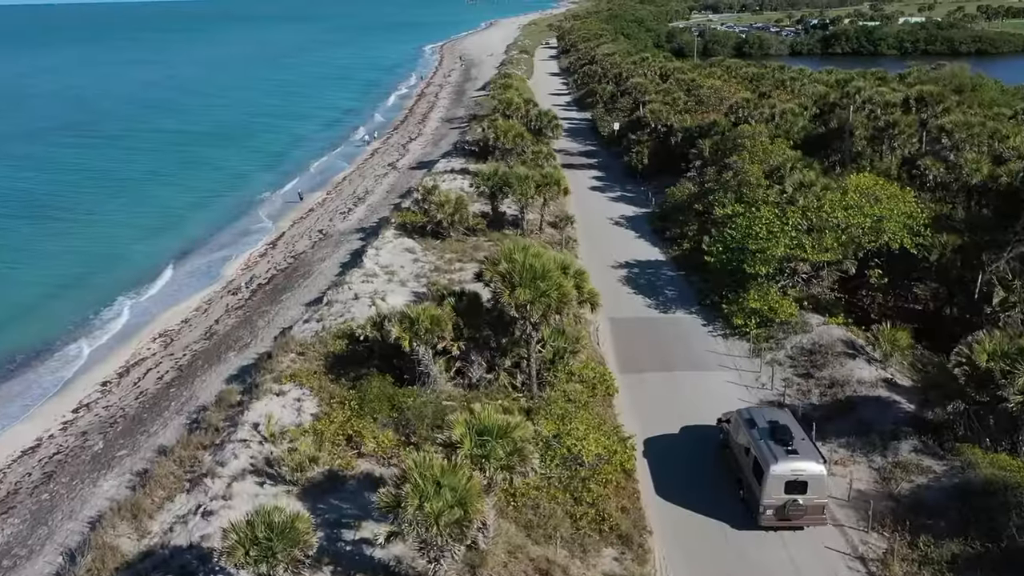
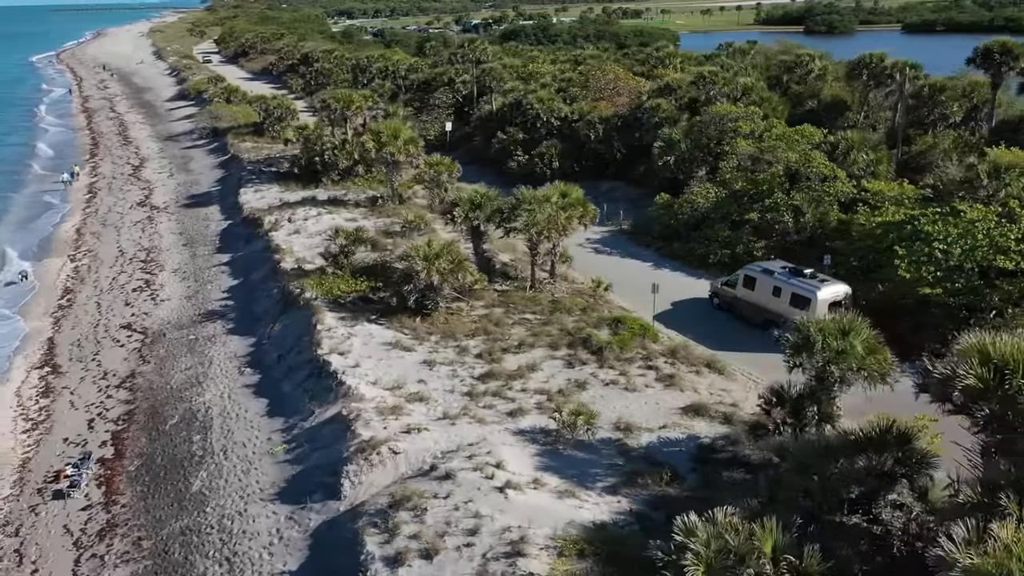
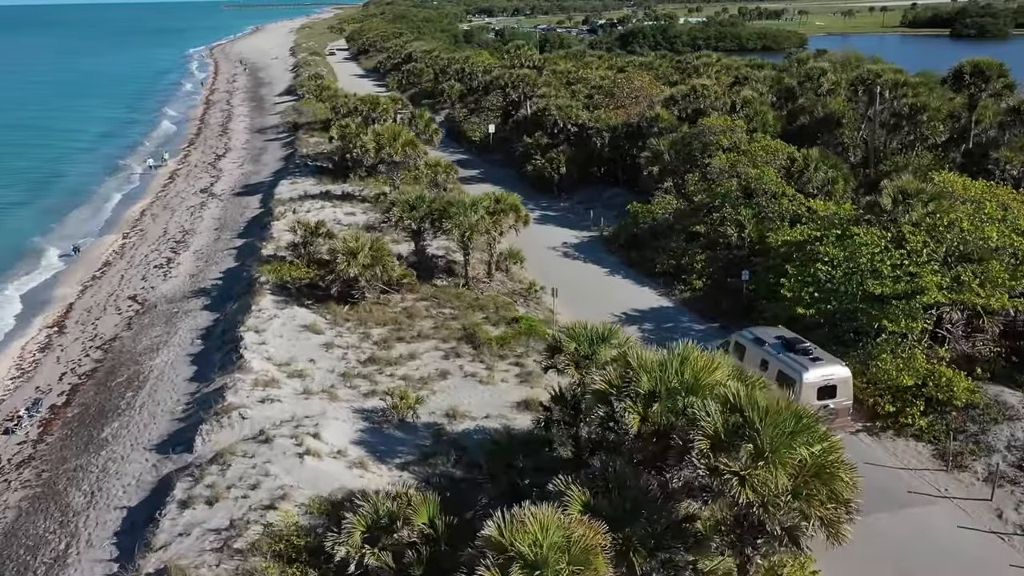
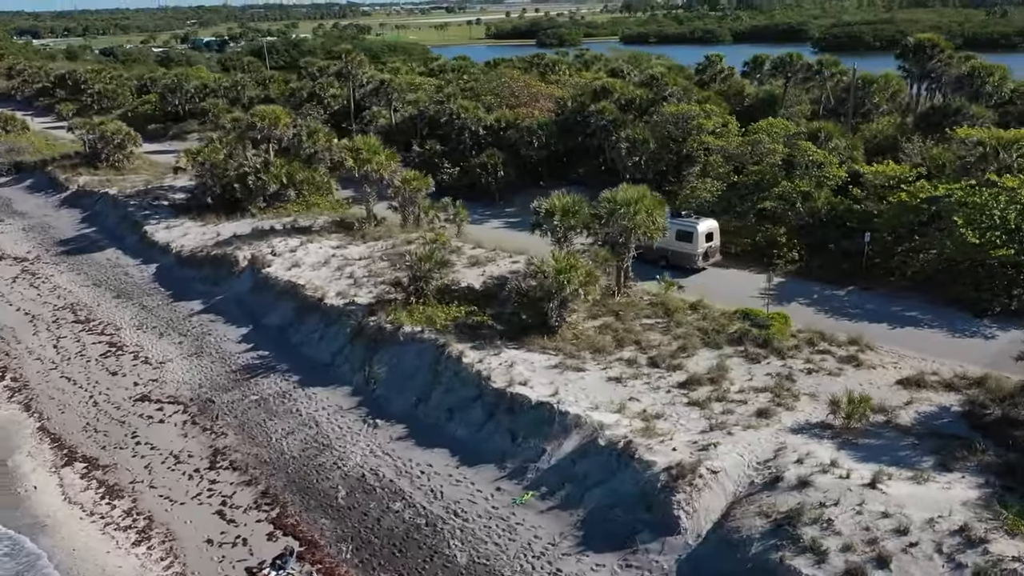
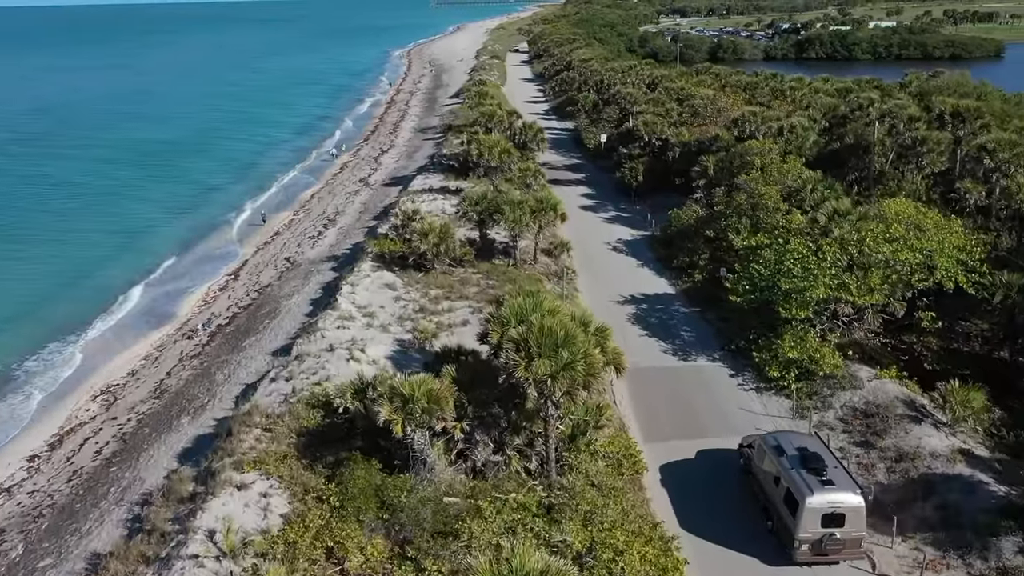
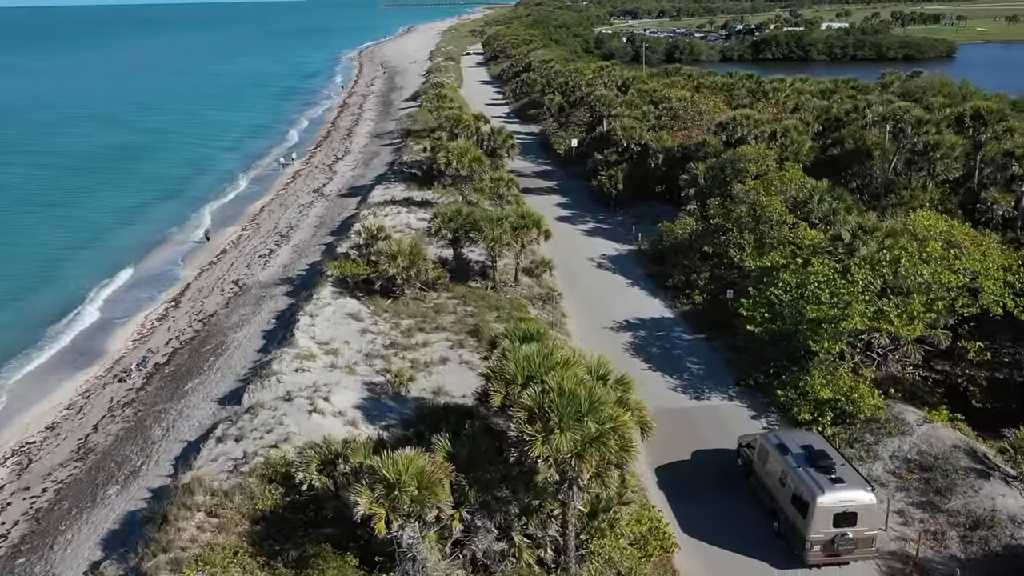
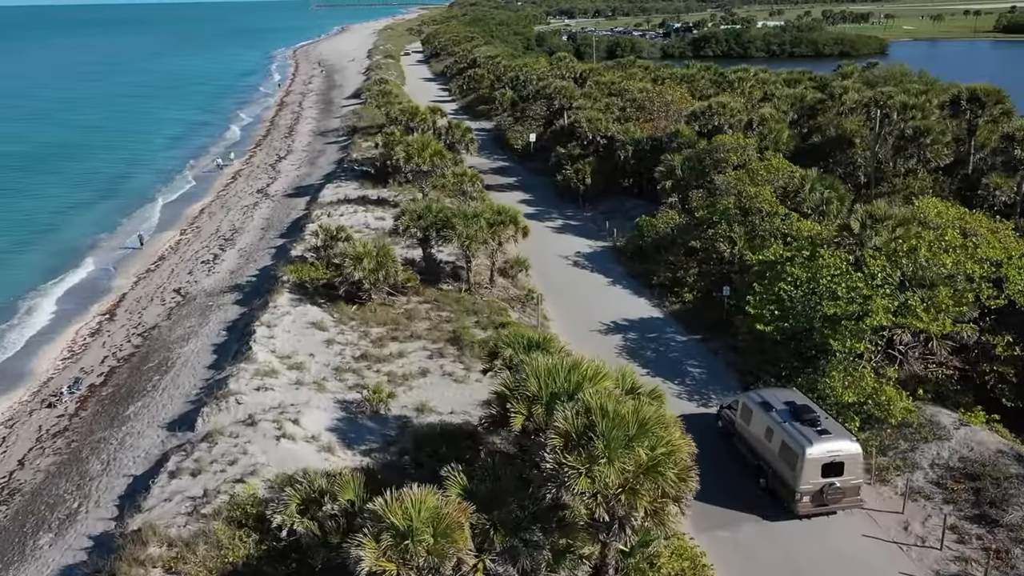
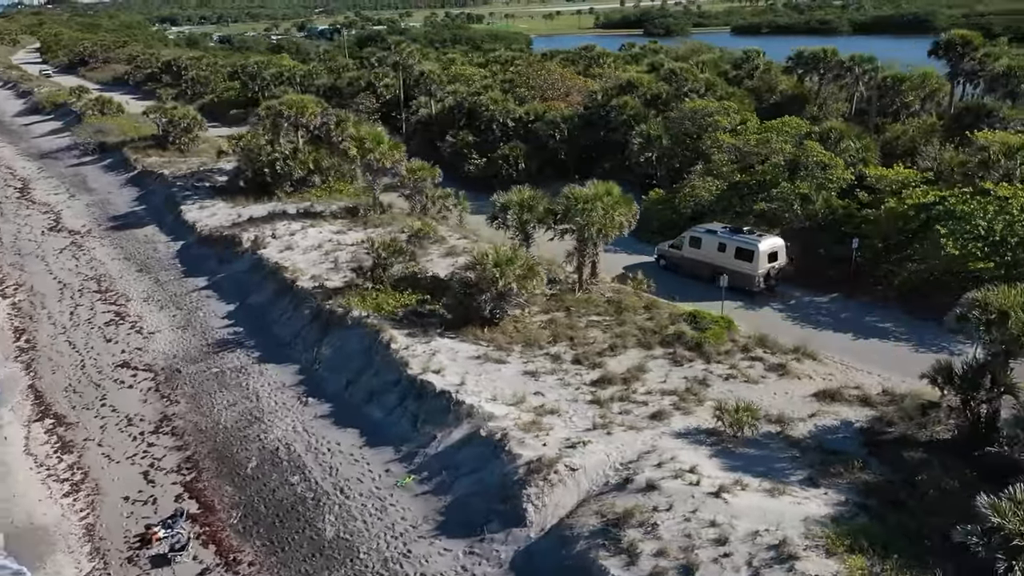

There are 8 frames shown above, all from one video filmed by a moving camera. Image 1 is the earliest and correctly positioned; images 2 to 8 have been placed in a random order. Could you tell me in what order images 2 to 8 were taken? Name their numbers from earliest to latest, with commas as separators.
5, 6, 7, 3, 2, 8, 4
